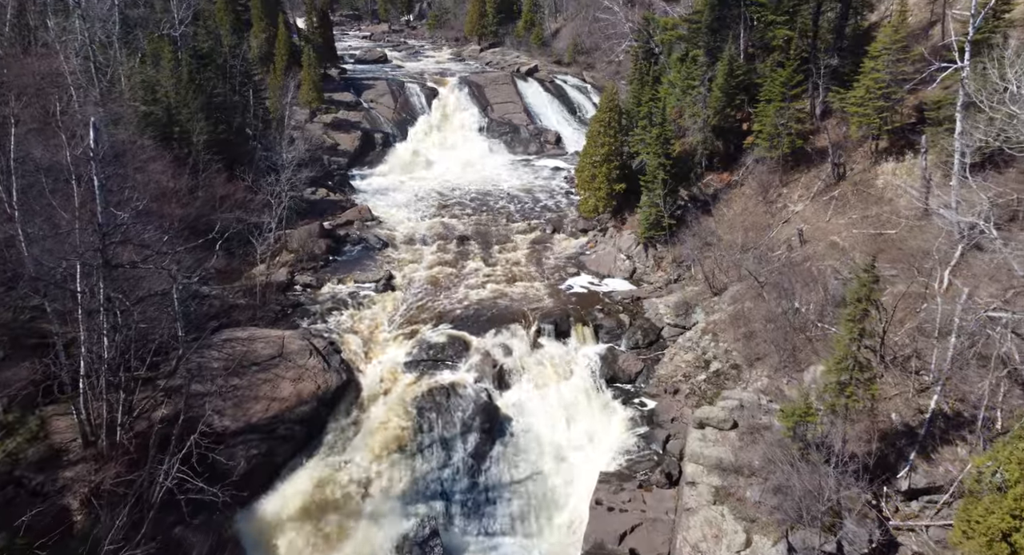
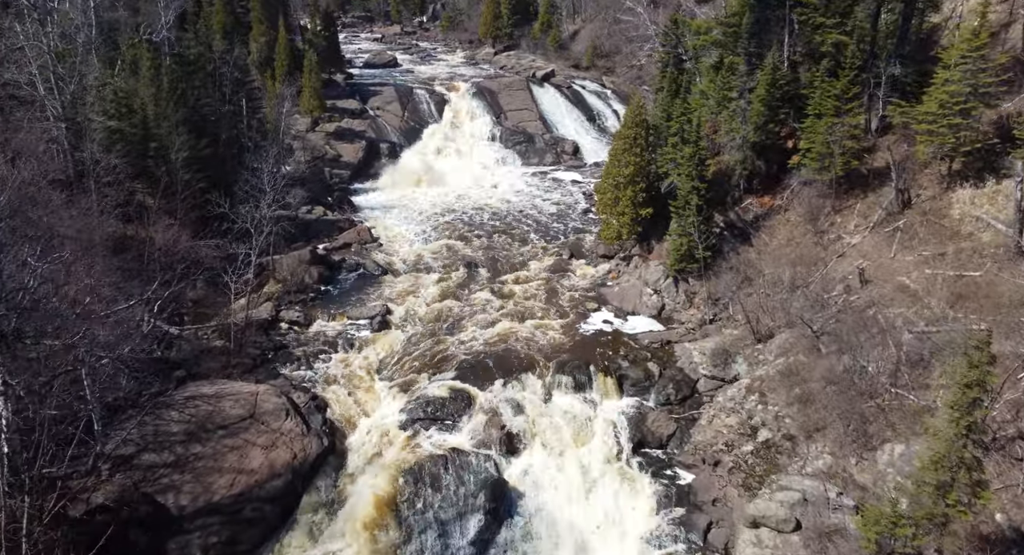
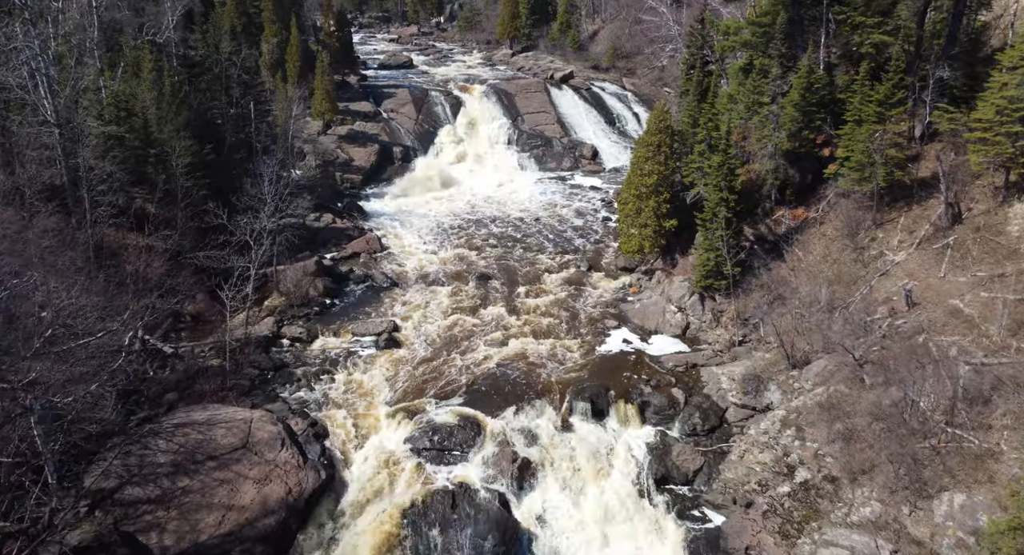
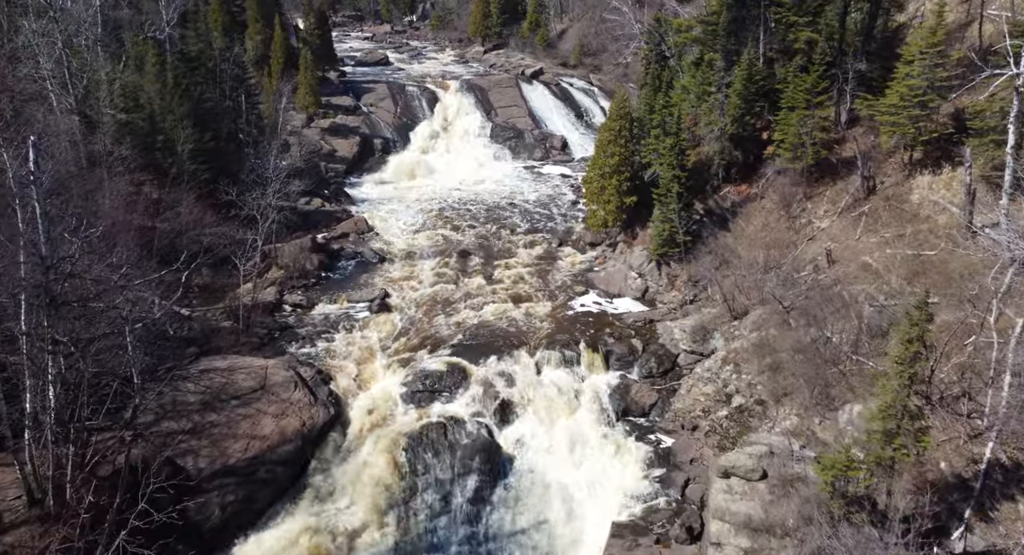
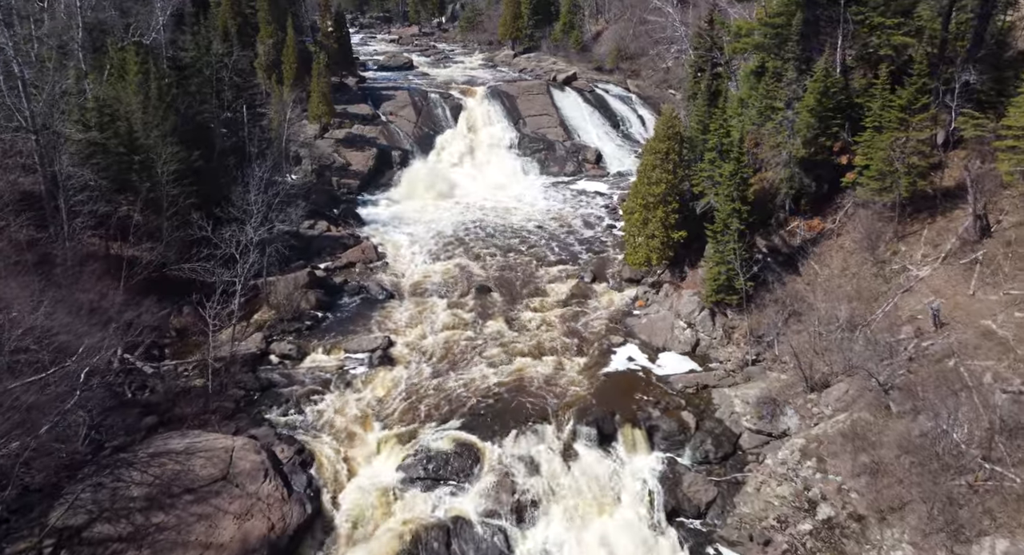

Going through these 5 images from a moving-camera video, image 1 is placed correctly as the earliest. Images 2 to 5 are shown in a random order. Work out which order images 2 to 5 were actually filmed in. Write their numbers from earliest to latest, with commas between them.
4, 2, 3, 5
